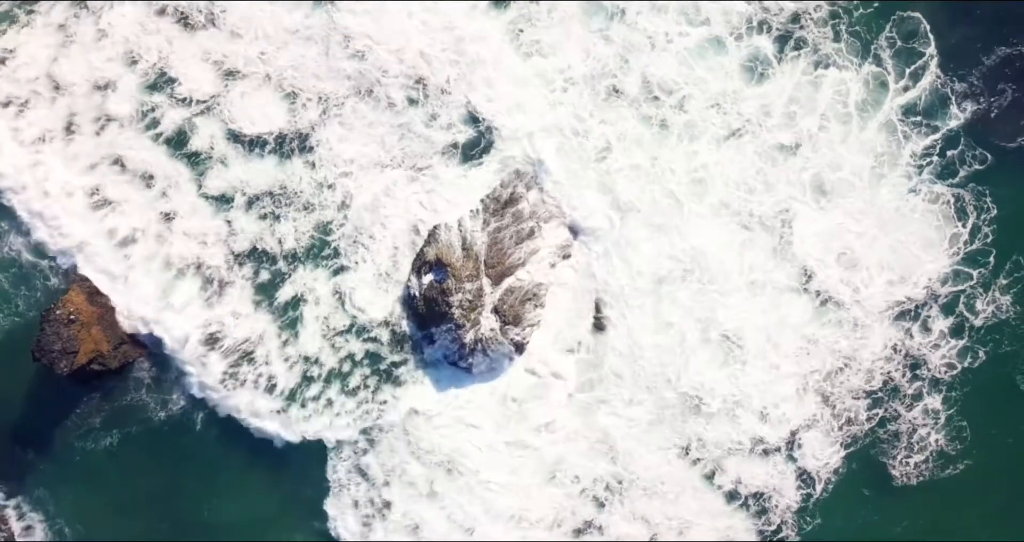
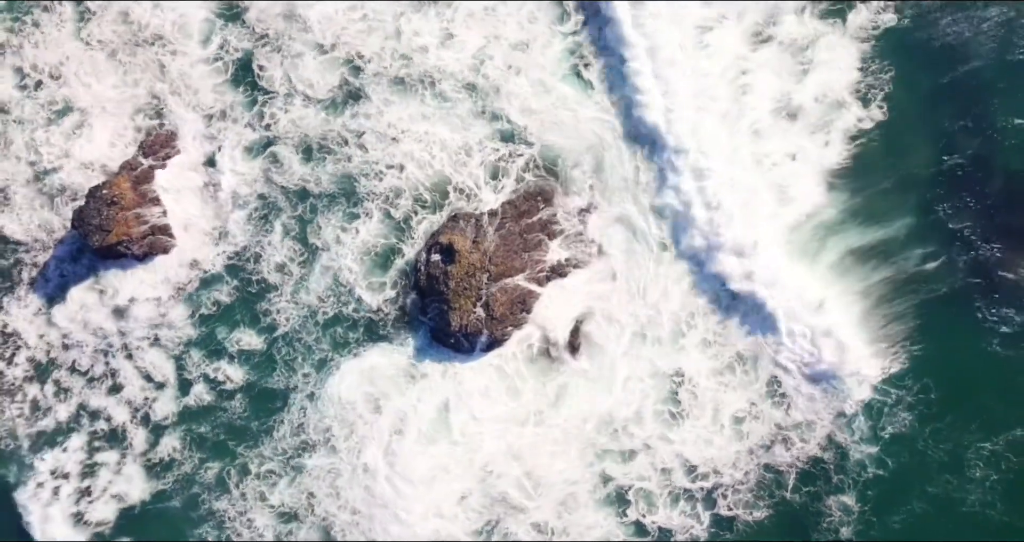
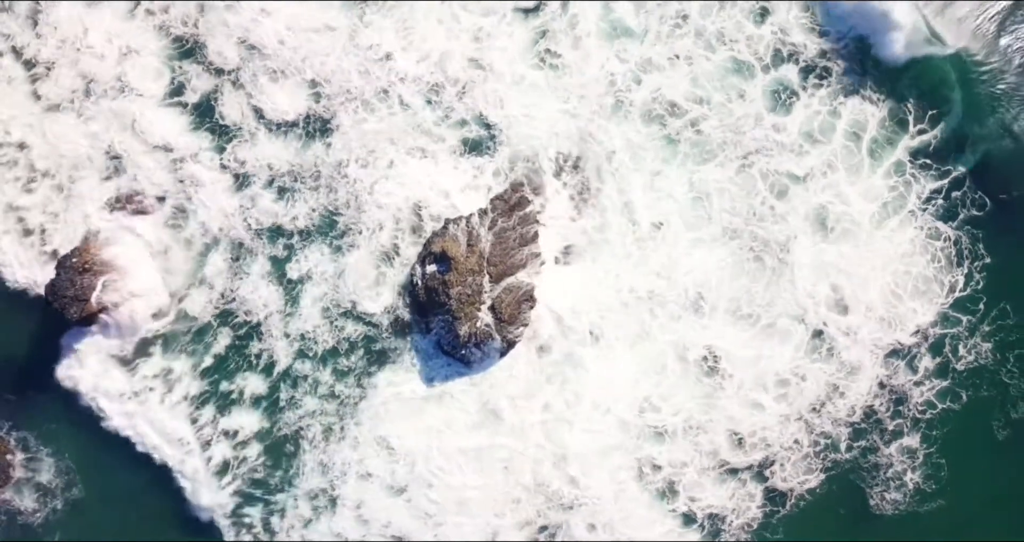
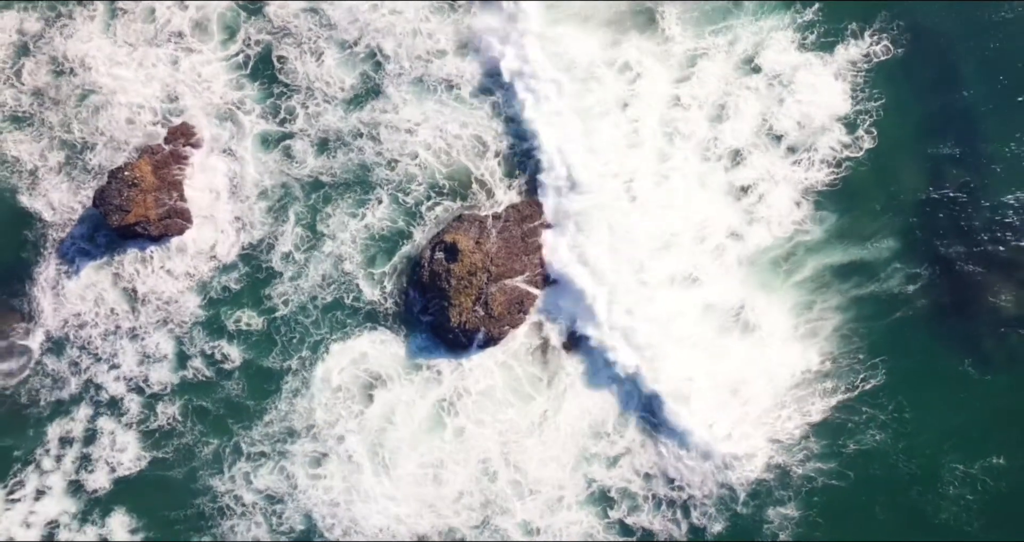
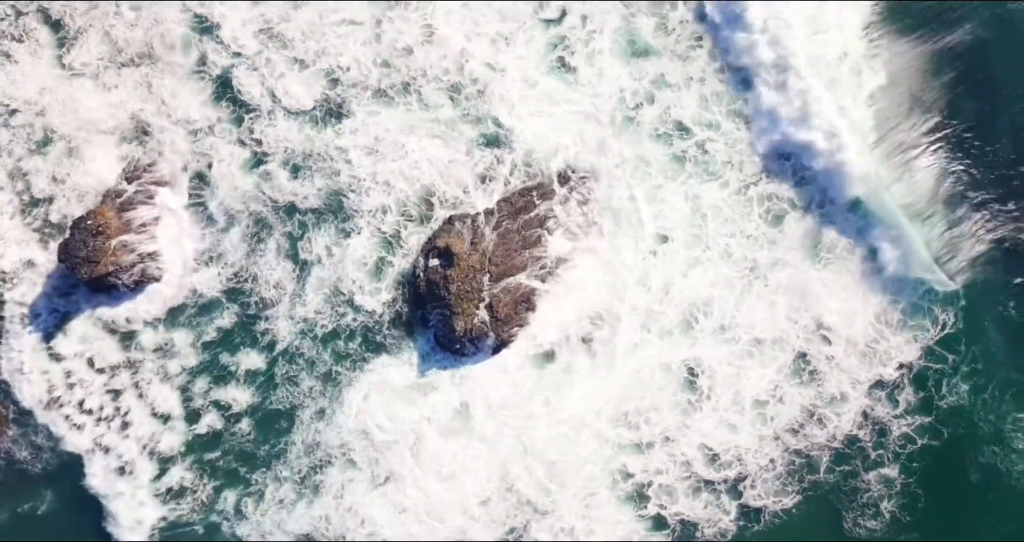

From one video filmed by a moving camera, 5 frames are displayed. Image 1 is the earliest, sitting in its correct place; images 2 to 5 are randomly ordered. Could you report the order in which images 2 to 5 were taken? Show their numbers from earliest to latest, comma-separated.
3, 5, 2, 4
